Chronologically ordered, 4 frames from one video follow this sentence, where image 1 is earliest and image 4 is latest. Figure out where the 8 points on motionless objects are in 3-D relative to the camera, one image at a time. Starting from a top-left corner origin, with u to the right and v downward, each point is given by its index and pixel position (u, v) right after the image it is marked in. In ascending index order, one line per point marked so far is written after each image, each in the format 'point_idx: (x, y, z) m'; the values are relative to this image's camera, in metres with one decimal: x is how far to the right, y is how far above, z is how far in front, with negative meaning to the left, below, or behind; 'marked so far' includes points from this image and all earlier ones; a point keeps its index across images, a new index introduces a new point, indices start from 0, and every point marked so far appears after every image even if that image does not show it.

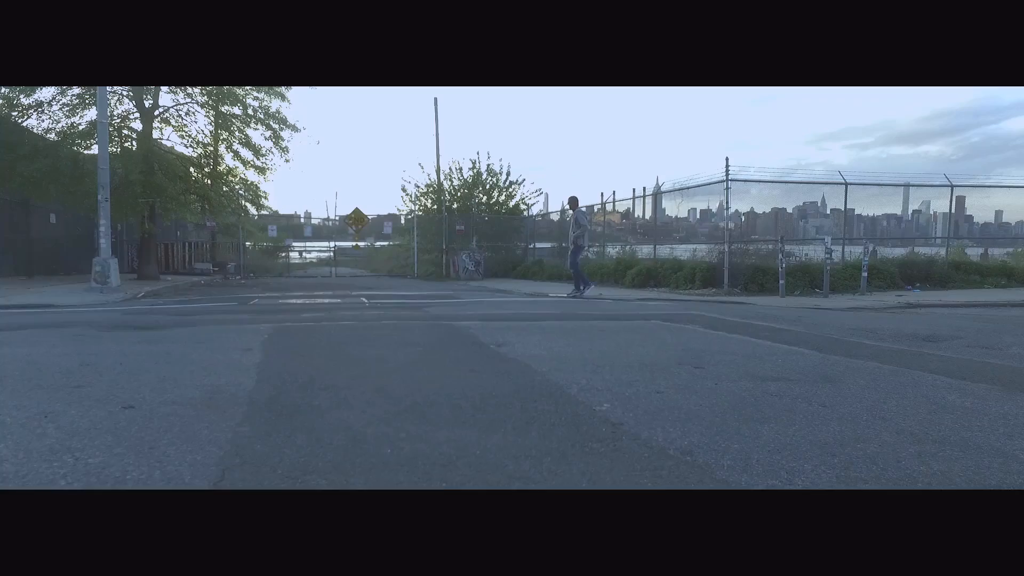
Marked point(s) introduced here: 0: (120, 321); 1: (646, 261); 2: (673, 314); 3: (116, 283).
0: (-4.5, -0.4, +8.8) m
1: (+3.3, +0.7, +18.9) m
2: (+2.2, -0.4, +9.7) m
3: (-7.3, +0.1, +14.0) m
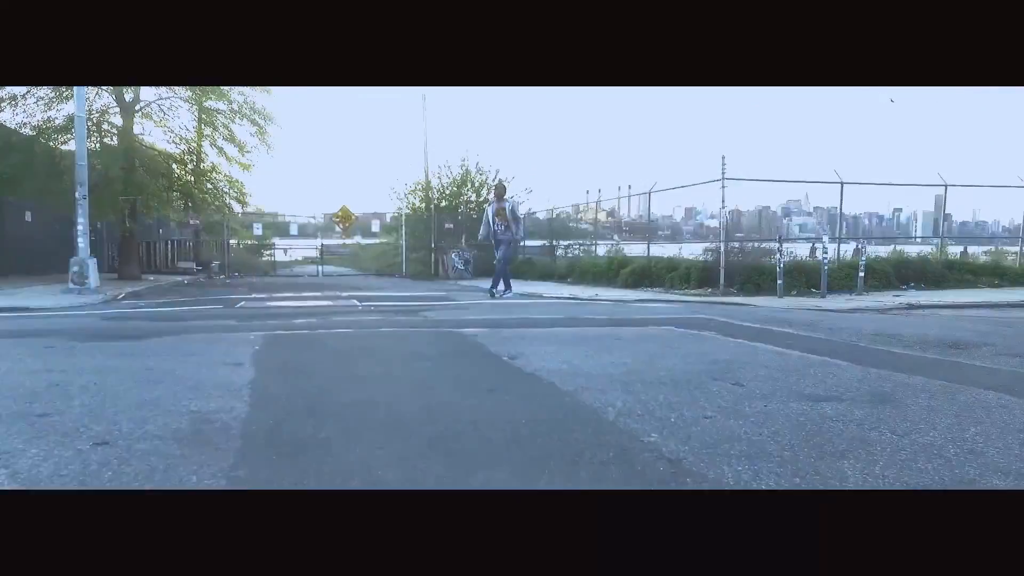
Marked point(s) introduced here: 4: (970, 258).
0: (-4.5, -0.5, +8.4) m
1: (+3.1, +0.7, +18.6) m
2: (+2.2, -0.4, +9.4) m
3: (-7.4, +0.1, +13.5) m
4: (+11.5, +0.8, +19.3) m
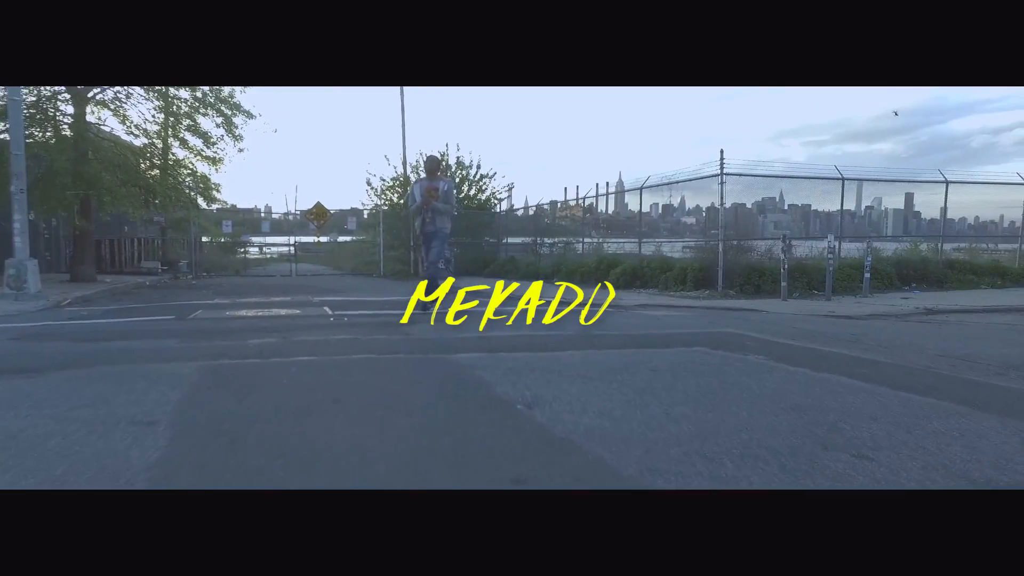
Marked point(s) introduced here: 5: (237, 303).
0: (-4.6, -0.5, +7.3) m
1: (+2.7, +0.7, +17.7) m
2: (+2.1, -0.5, +8.5) m
3: (-7.6, 0.0, +12.4) m
4: (+11.1, +0.7, +18.6) m
5: (-4.0, -0.2, +11.2) m
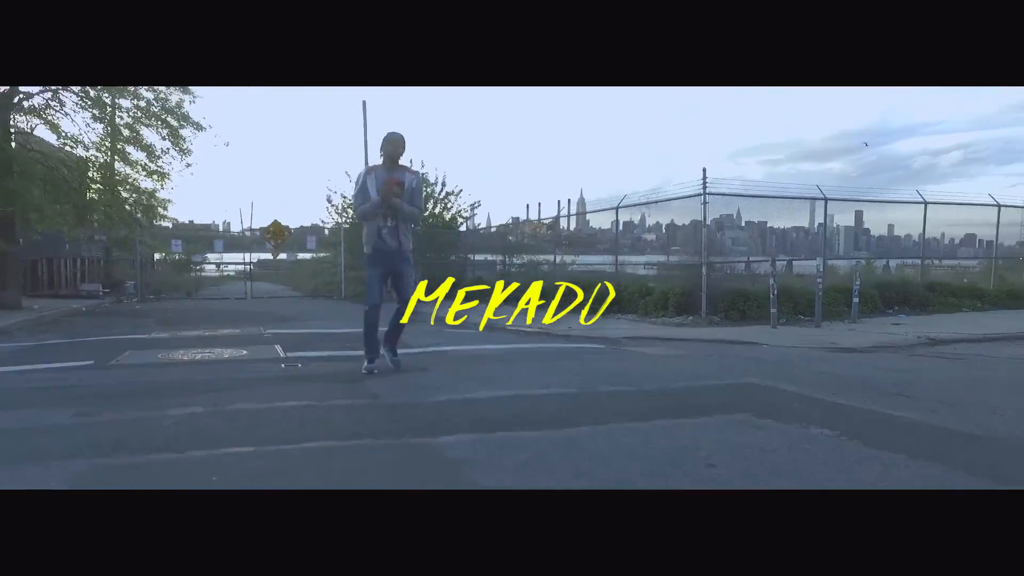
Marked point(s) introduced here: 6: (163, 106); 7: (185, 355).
0: (-4.8, -0.8, +6.1) m
1: (+2.1, +0.1, +16.9) m
2: (+1.9, -0.8, +7.6) m
3: (-8.0, -0.4, +11.0) m
4: (+10.4, +0.2, +18.2) m
5: (-4.3, -0.6, +10.1) m
6: (-7.9, +4.1, +17.6) m
7: (-3.6, -0.7, +8.6) m
